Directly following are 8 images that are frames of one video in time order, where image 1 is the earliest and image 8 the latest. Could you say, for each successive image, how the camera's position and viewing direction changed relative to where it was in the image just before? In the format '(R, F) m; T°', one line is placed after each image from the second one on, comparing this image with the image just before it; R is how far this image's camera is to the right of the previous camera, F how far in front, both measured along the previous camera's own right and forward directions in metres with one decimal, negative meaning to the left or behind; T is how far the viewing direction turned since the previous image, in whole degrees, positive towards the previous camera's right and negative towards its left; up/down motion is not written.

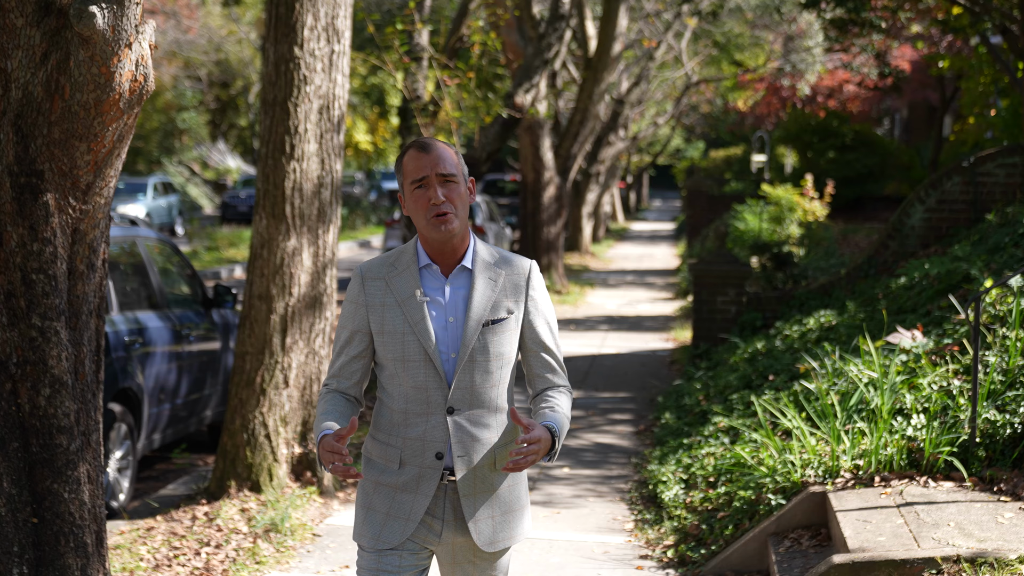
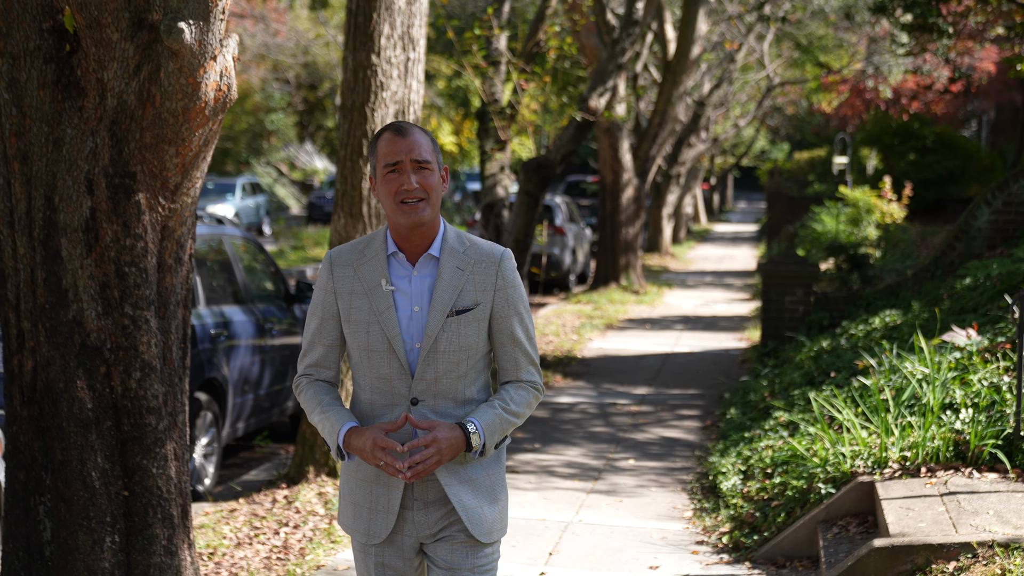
(+0.1, -0.3) m; -3°
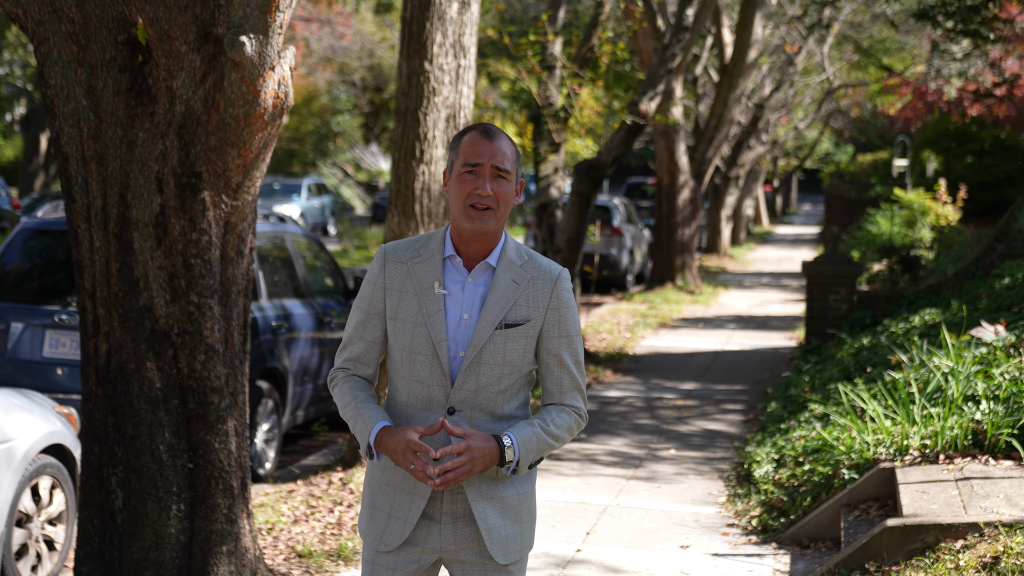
(+0.1, -0.3) m; -2°
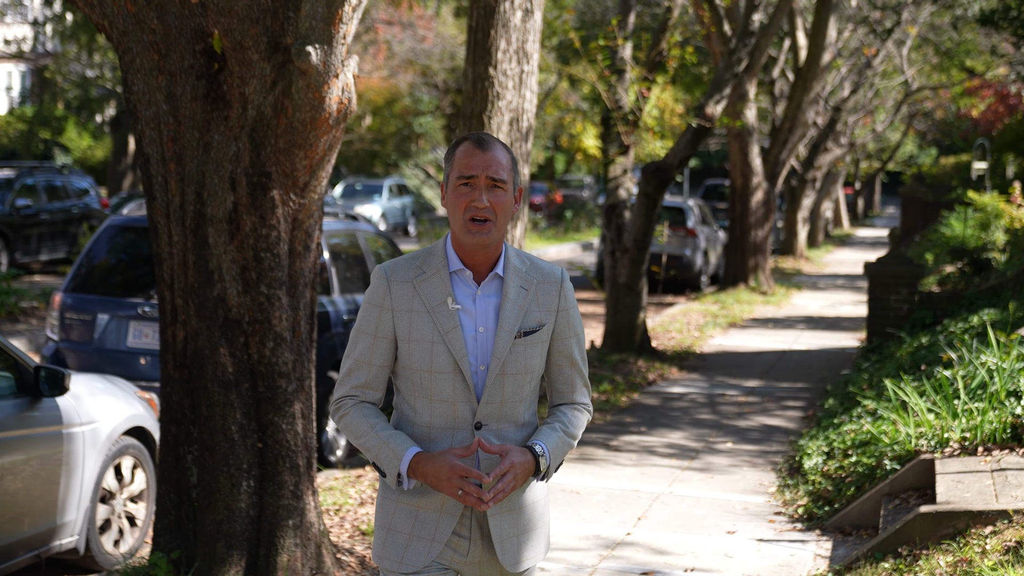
(+0.1, -0.3) m; -3°
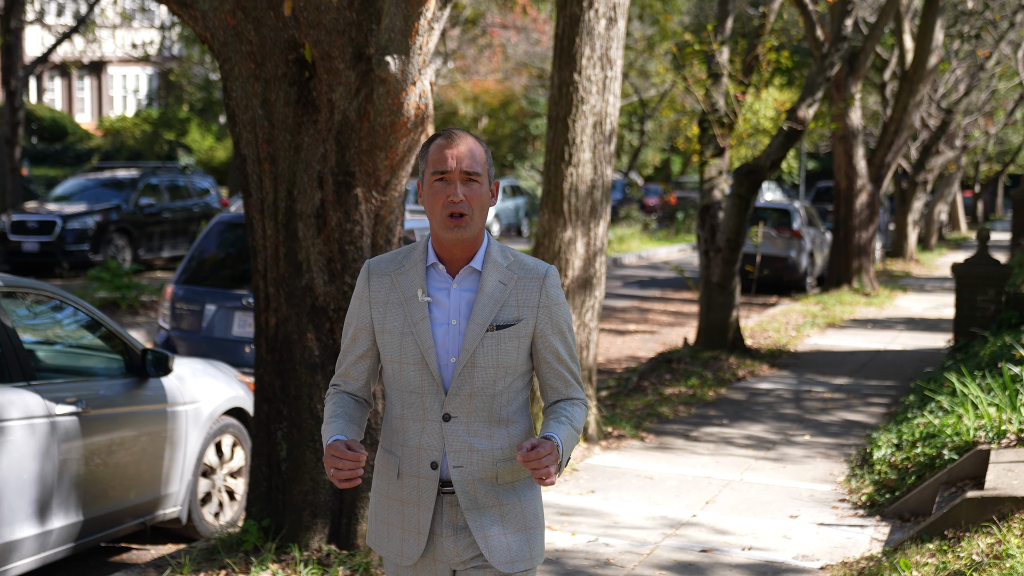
(+0.2, -0.4) m; -4°
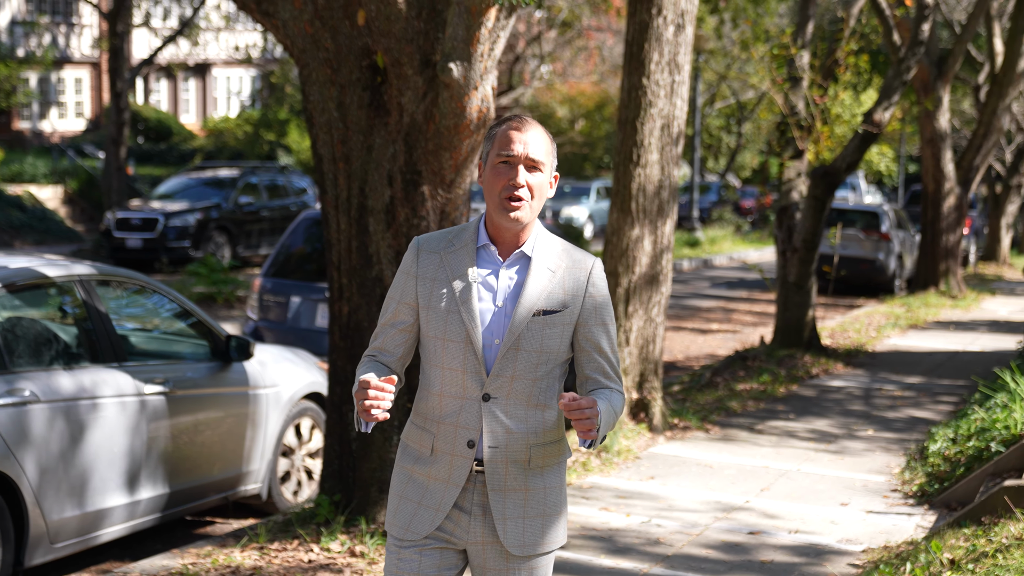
(+0.2, -0.3) m; -4°
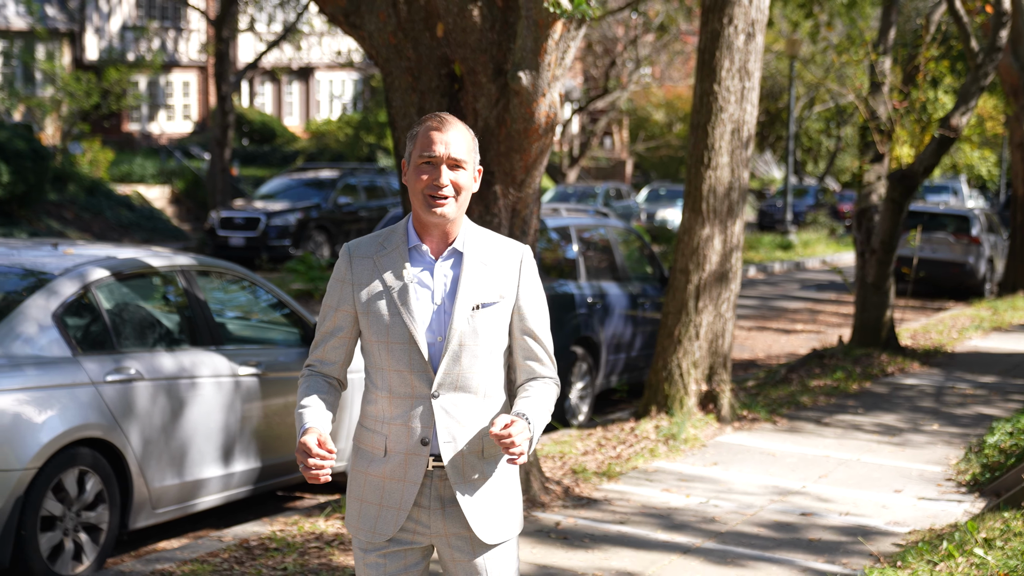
(+0.1, -0.4) m; -4°
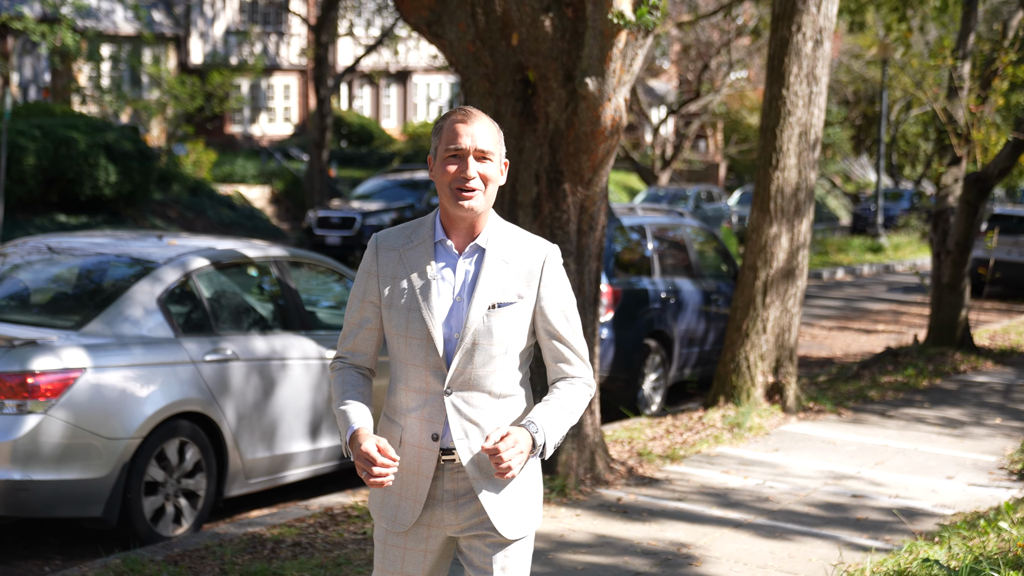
(+0.1, -0.4) m; -3°
